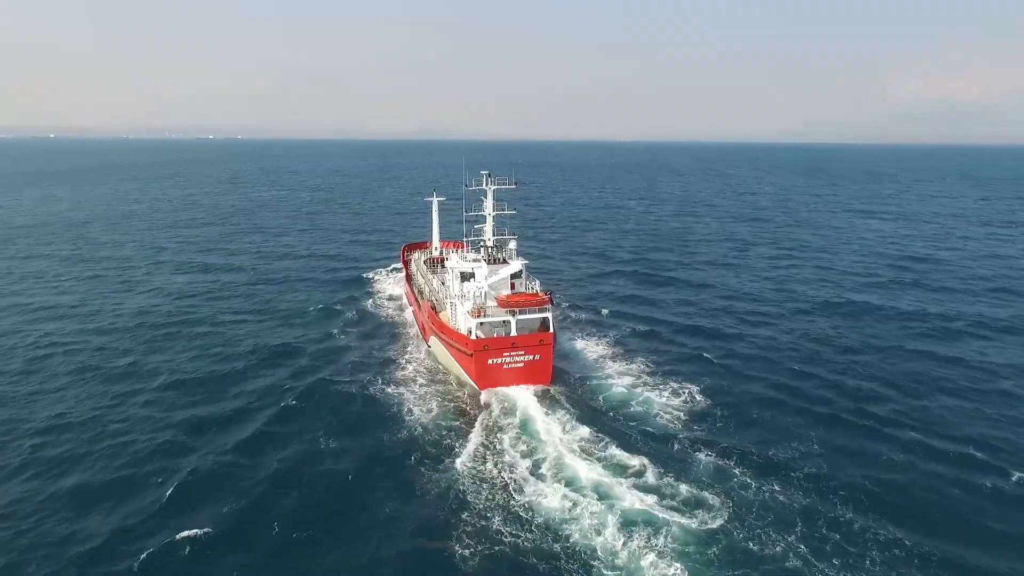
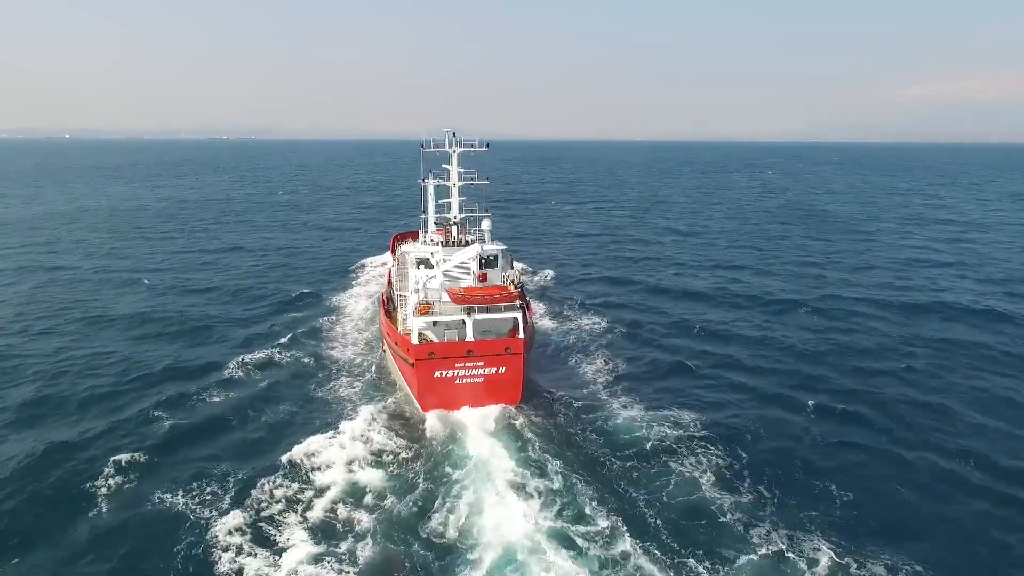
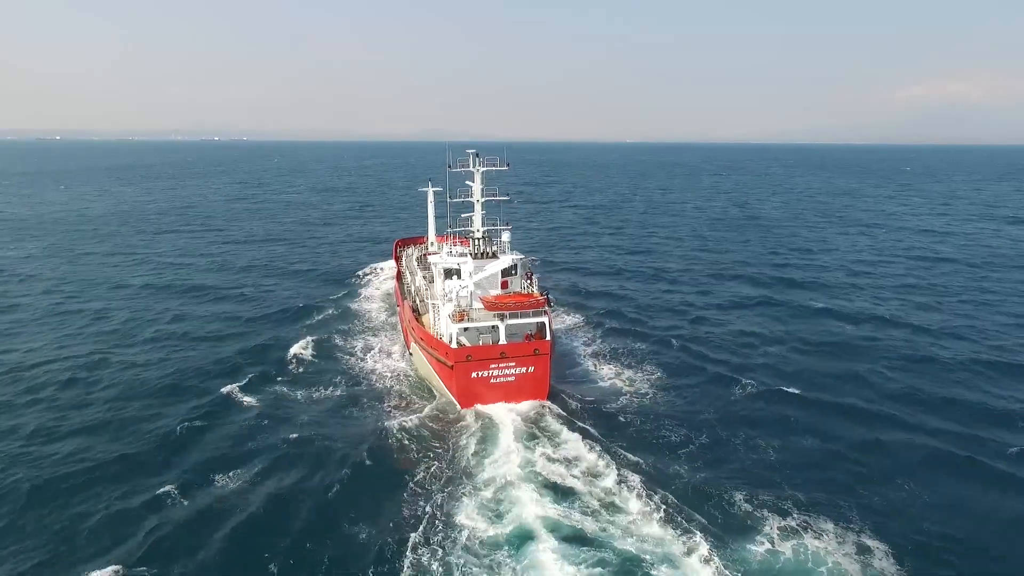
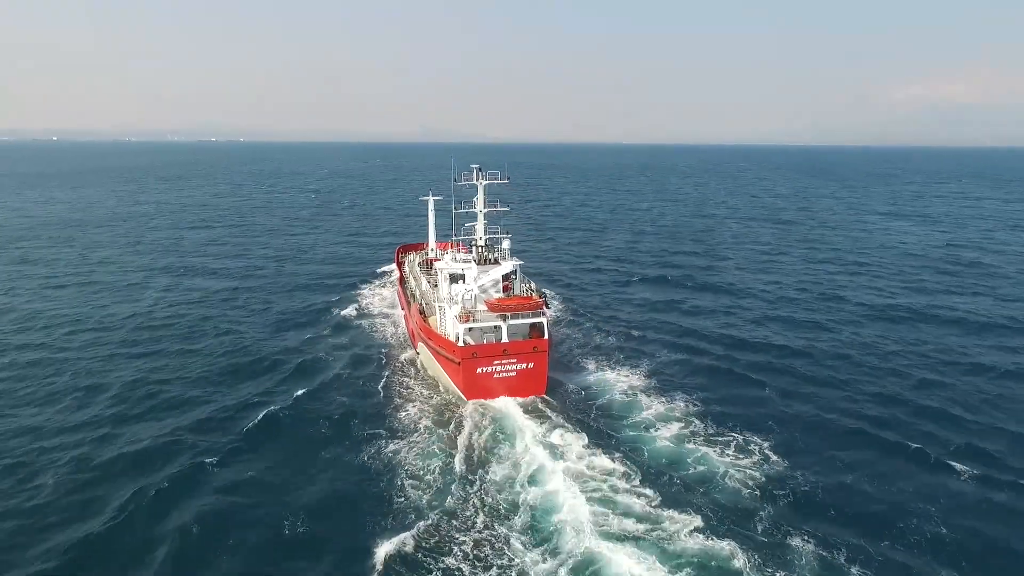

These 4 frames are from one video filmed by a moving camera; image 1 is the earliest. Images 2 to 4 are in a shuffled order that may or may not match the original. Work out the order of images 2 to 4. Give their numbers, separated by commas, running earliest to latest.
4, 3, 2
